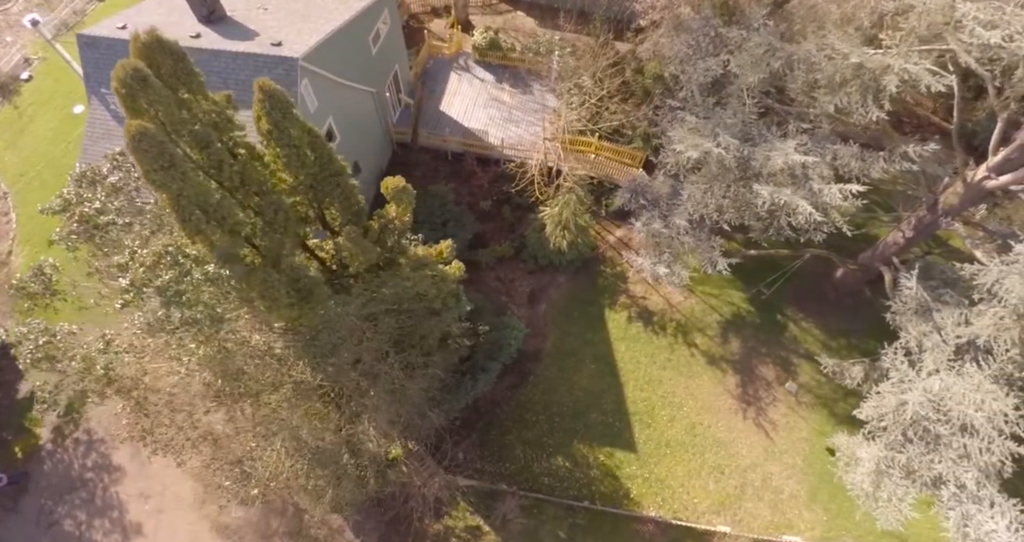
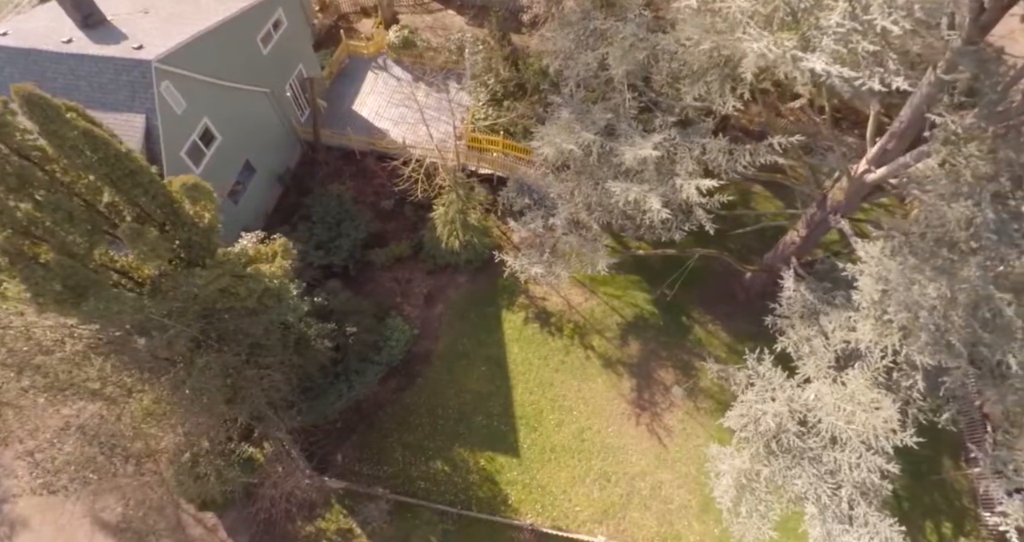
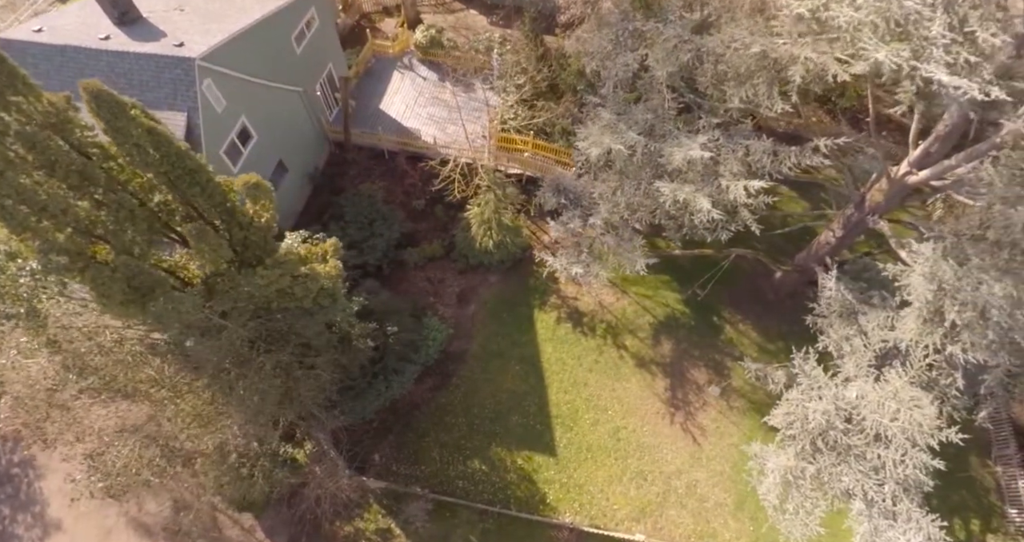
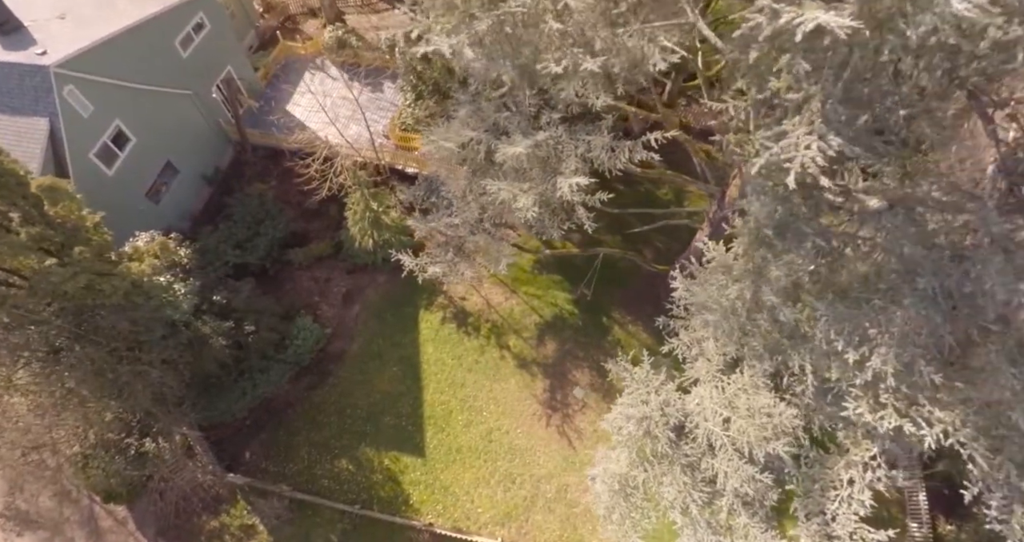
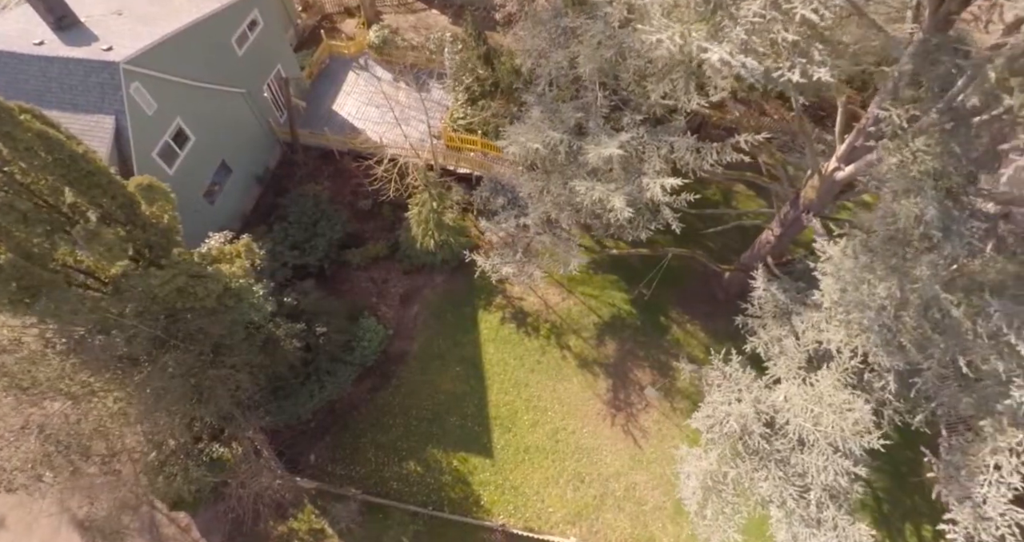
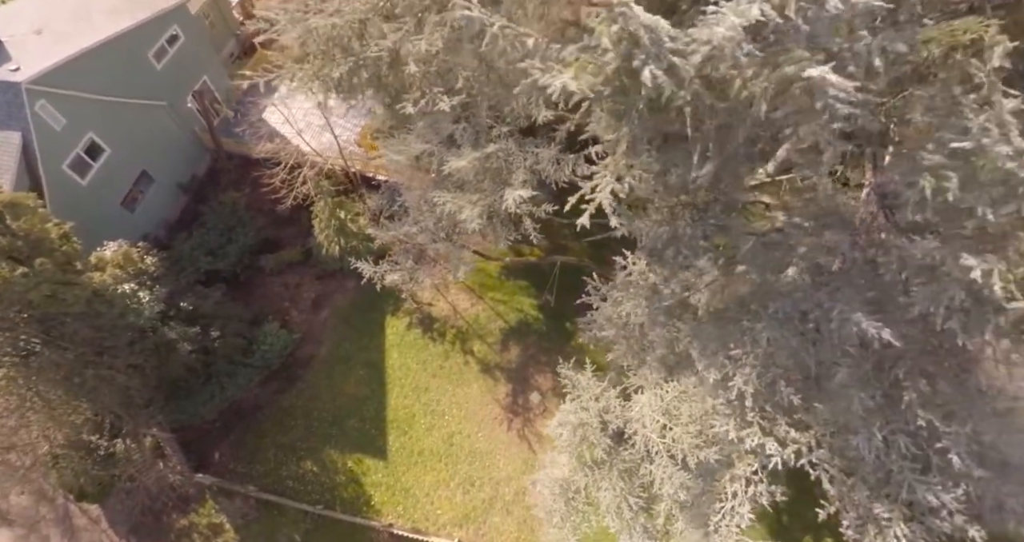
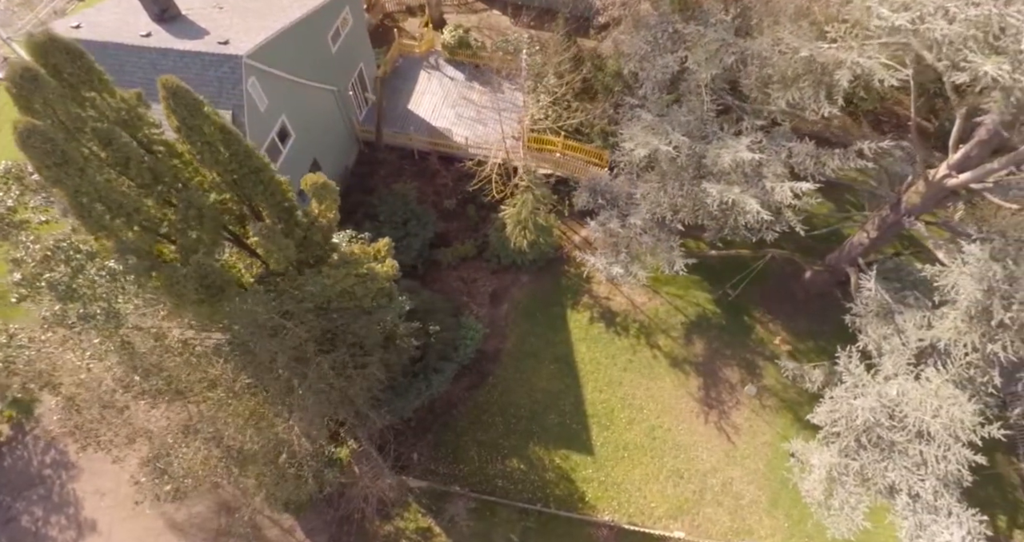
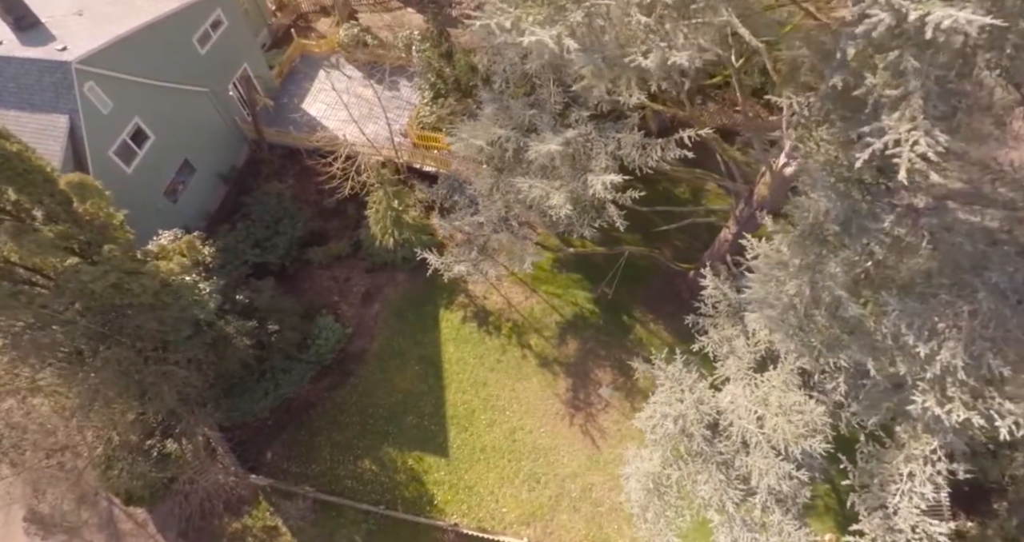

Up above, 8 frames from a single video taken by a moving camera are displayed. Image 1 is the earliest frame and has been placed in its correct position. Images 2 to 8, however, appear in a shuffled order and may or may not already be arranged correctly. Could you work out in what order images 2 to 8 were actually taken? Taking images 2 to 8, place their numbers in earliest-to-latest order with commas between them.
7, 3, 2, 5, 8, 4, 6
